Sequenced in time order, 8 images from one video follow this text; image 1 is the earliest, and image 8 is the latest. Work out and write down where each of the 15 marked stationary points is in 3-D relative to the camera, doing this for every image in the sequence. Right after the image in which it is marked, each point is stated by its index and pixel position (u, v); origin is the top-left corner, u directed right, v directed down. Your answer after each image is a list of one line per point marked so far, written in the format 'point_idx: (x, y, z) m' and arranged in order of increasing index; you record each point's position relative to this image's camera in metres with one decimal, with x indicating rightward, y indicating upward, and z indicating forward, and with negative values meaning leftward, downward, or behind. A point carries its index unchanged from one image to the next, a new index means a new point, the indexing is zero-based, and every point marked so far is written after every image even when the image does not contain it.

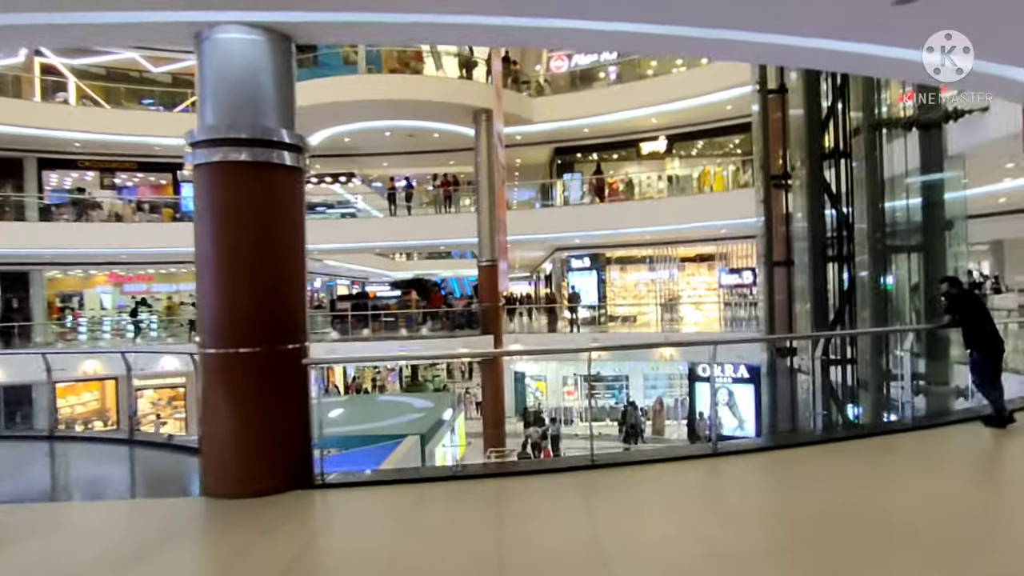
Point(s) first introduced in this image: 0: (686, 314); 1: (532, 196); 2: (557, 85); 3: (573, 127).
0: (+4.7, -0.7, +17.6) m
1: (+0.6, +2.6, +18.8) m
2: (+1.3, +5.9, +18.8) m
3: (+1.7, +4.7, +18.9) m
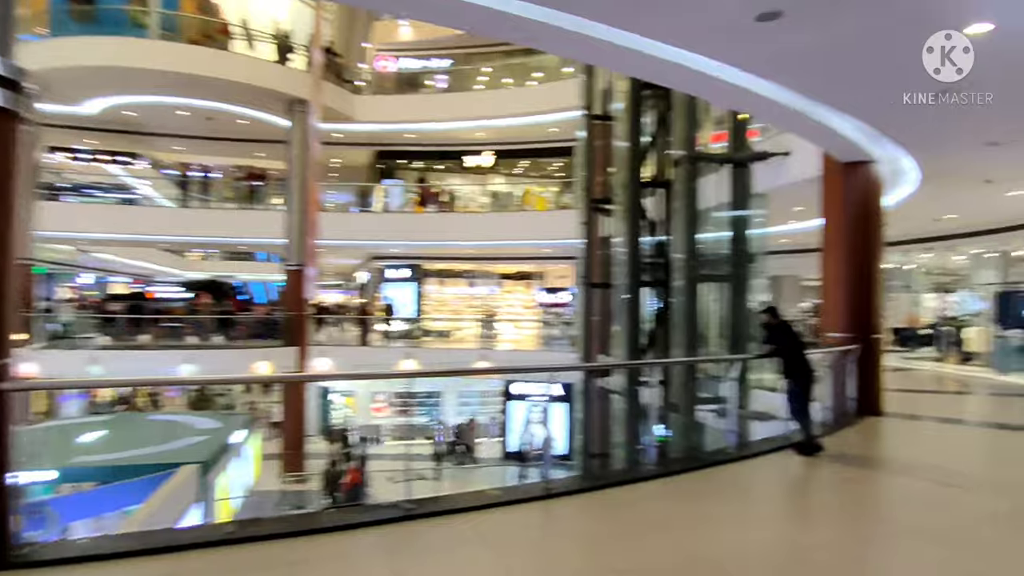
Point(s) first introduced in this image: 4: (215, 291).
0: (-0.3, -1.1, +17.5) m
1: (-4.4, +2.3, +17.6) m
2: (-3.6, +5.6, +17.9) m
3: (-3.2, +4.4, +18.0) m
4: (-8.7, 0.0, +19.0) m
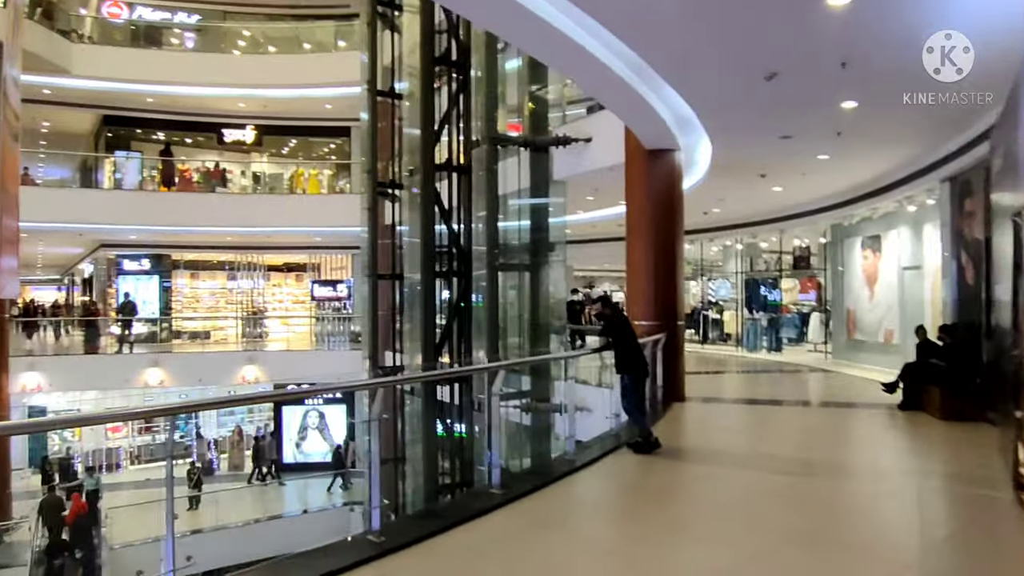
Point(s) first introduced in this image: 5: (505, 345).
0: (-5.8, -0.9, +15.5) m
1: (-9.7, +2.4, +14.2) m
2: (-9.1, +5.7, +14.7) m
3: (-8.7, +4.5, +15.0) m
4: (-14.2, 0.0, +14.1) m
5: (-0.1, -0.7, +7.8) m
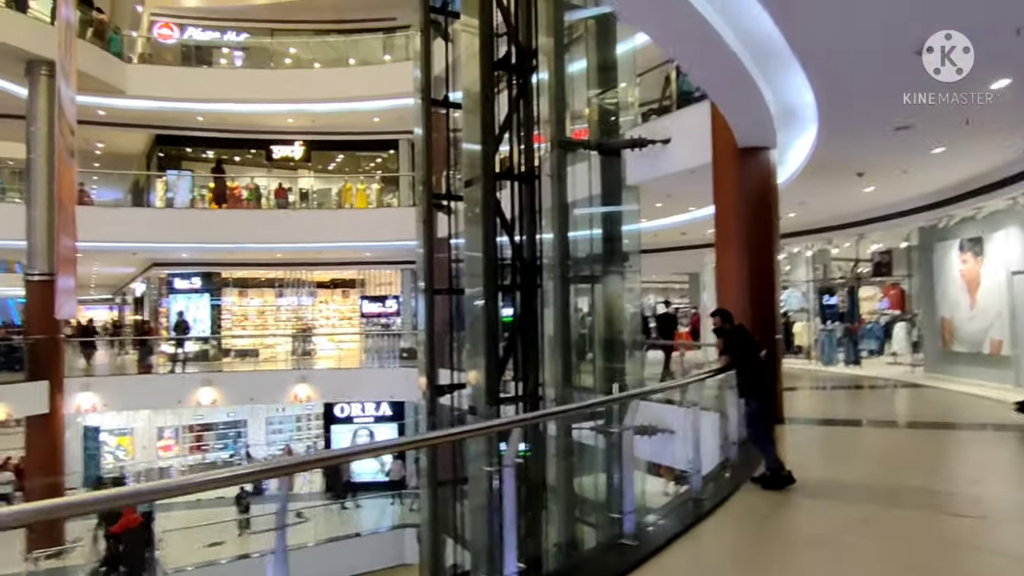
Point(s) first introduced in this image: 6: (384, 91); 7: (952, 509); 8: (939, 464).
0: (-4.5, -1.3, +15.3) m
1: (-8.6, +2.0, +14.3) m
2: (-8.0, +5.3, +14.8) m
3: (-7.6, +4.1, +15.0) m
4: (-13.1, -0.5, +14.3) m
5: (+0.8, -0.8, +7.3) m
6: (-3.0, +4.5, +15.1) m
7: (+3.0, -1.5, +4.5) m
8: (+3.8, -1.6, +5.8) m
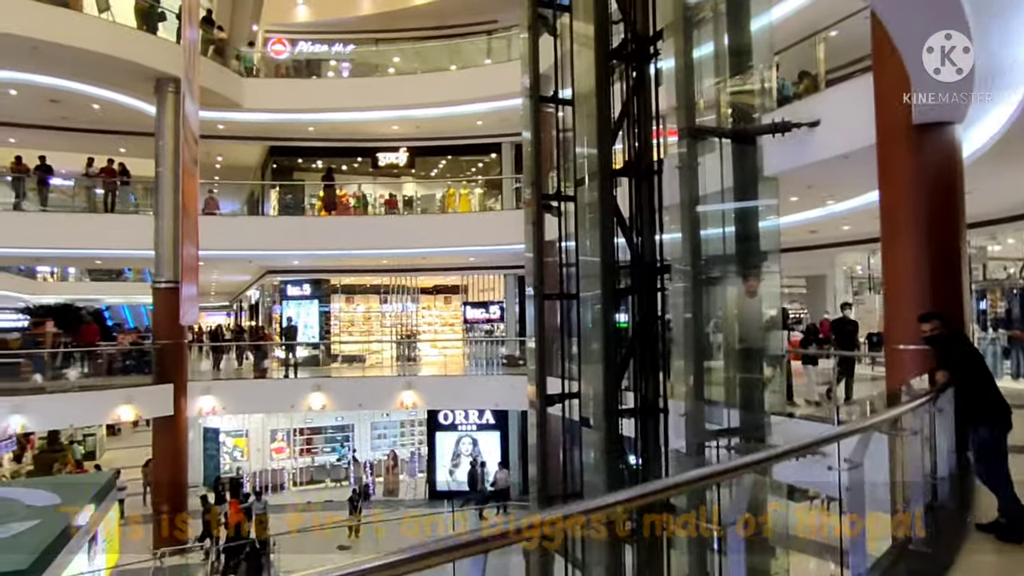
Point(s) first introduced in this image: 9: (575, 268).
0: (-2.1, -1.5, +15.3) m
1: (-6.3, +1.8, +14.9) m
2: (-5.6, +5.1, +15.4) m
3: (-5.2, +3.9, +15.5) m
4: (-10.7, -0.7, +15.5) m
5: (+2.0, -0.9, +6.6) m
6: (-0.6, +4.4, +14.9) m
7: (+3.9, -1.5, +3.5) m
8: (+4.8, -1.6, +4.7) m
9: (+0.7, +0.2, +7.7) m
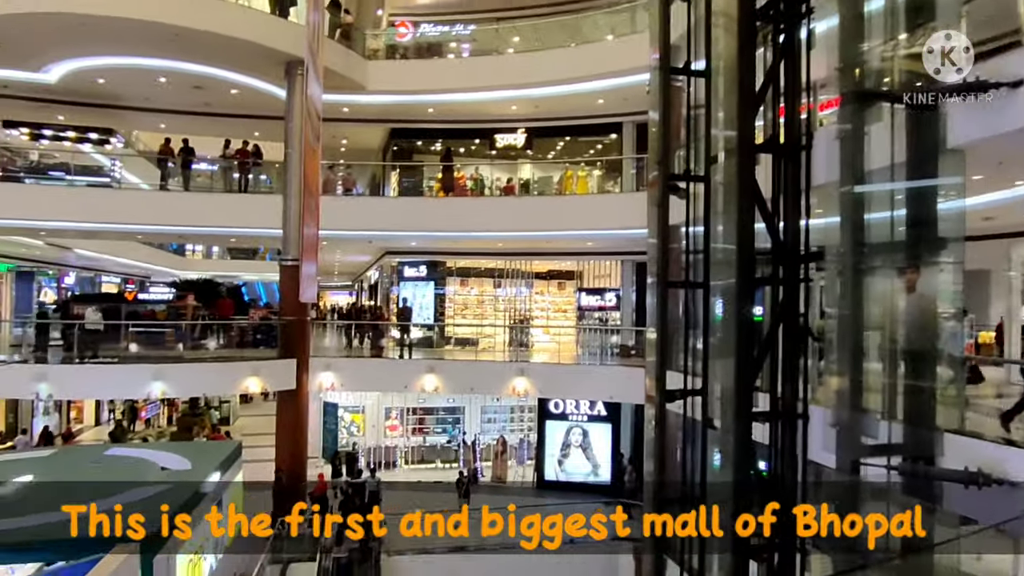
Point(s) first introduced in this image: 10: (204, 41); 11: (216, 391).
0: (+0.5, -1.1, +14.9) m
1: (-3.6, +2.3, +15.2) m
2: (-2.7, +5.6, +15.5) m
3: (-2.4, +4.3, +15.6) m
4: (-7.9, -0.1, +16.6) m
5: (+3.1, -0.8, +5.7) m
6: (+2.1, +4.7, +14.2) m
7: (+4.4, -1.6, +2.4) m
8: (+5.6, -1.6, +3.4) m
9: (+2.0, +0.4, +6.9) m
10: (-6.2, +4.9, +12.9) m
11: (-6.0, -2.1, +13.1) m
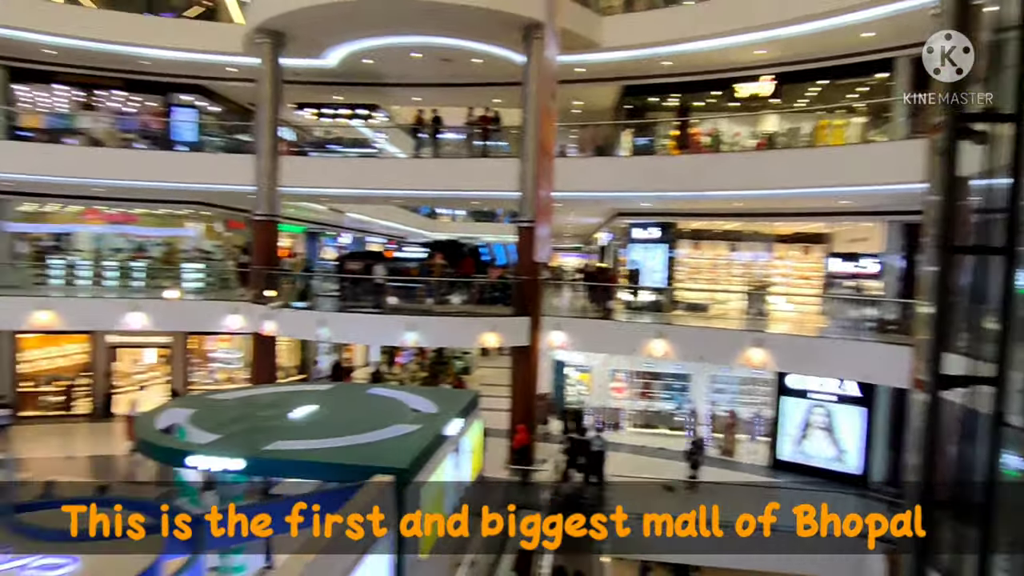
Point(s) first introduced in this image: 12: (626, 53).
0: (+5.6, -0.4, +13.7) m
1: (+1.8, +3.2, +15.1) m
2: (+2.8, +6.4, +14.9) m
3: (+3.1, +5.2, +15.0) m
4: (-1.8, +1.1, +18.0) m
5: (+4.9, -0.6, +4.1) m
6: (+6.9, +5.4, +12.1) m
7: (+5.0, -1.6, +0.6) m
8: (+6.3, -1.6, +1.2) m
9: (+4.2, +0.6, +5.6) m
10: (-1.3, +5.8, +13.7) m
11: (-1.2, -1.2, +14.3) m
12: (+2.6, +5.3, +14.8) m
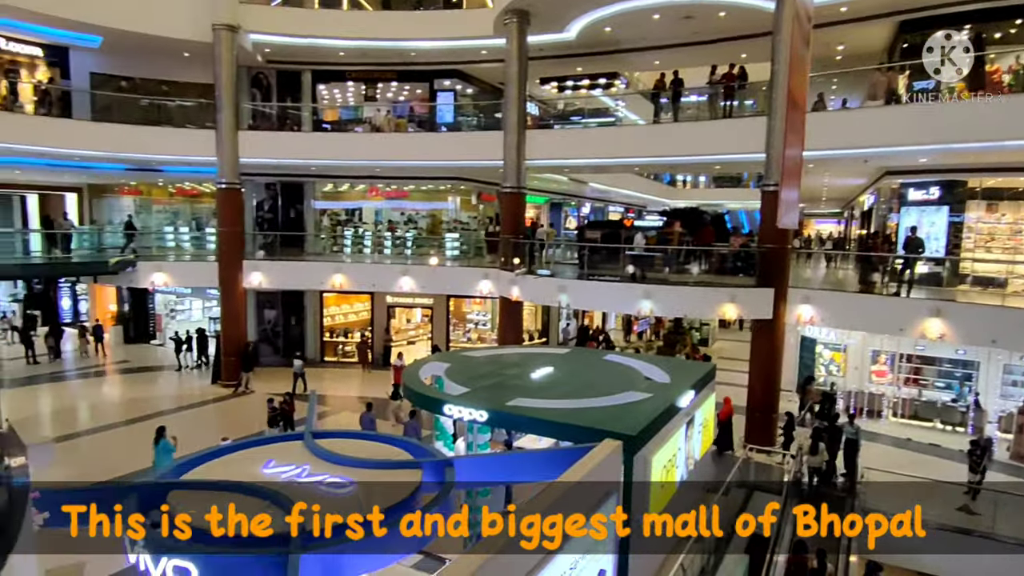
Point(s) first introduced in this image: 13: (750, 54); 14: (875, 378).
0: (+10.0, +0.1, +10.8) m
1: (+7.0, +3.8, +13.3) m
2: (+7.8, +7.0, +12.6) m
3: (+8.2, +5.8, +12.6) m
4: (+4.8, +1.9, +17.4) m
5: (+5.8, -0.5, +2.2) m
6: (+10.6, +5.7, +8.6) m
7: (+4.6, -1.7, -1.1) m
8: (+6.1, -1.7, -1.1) m
9: (+5.8, +0.8, +3.7) m
10: (+3.6, +6.4, +13.1) m
11: (+3.9, -0.5, +13.8) m
12: (+7.6, +5.9, +12.6) m
13: (+6.5, +6.3, +17.5) m
14: (+8.7, -2.2, +15.4) m
